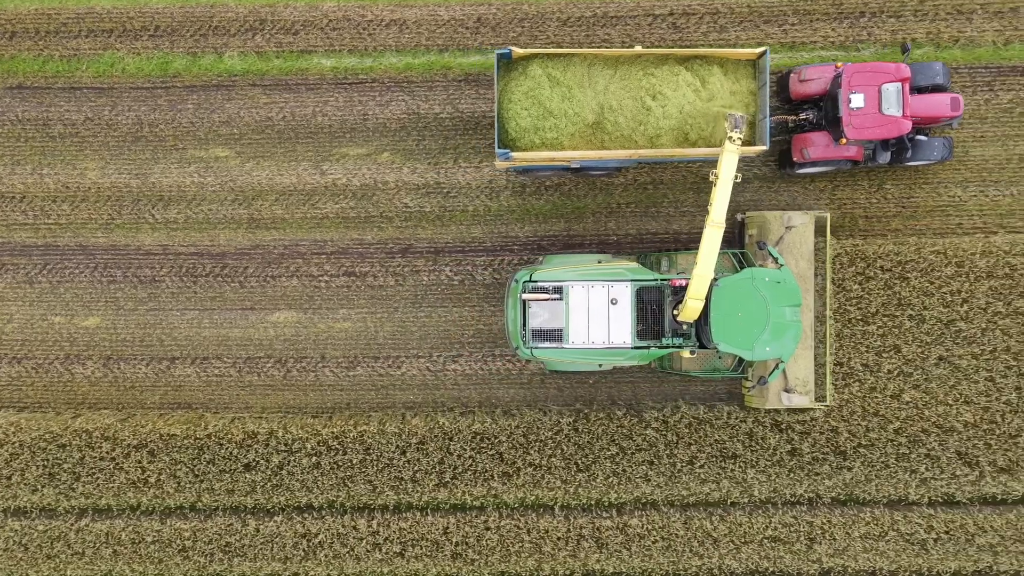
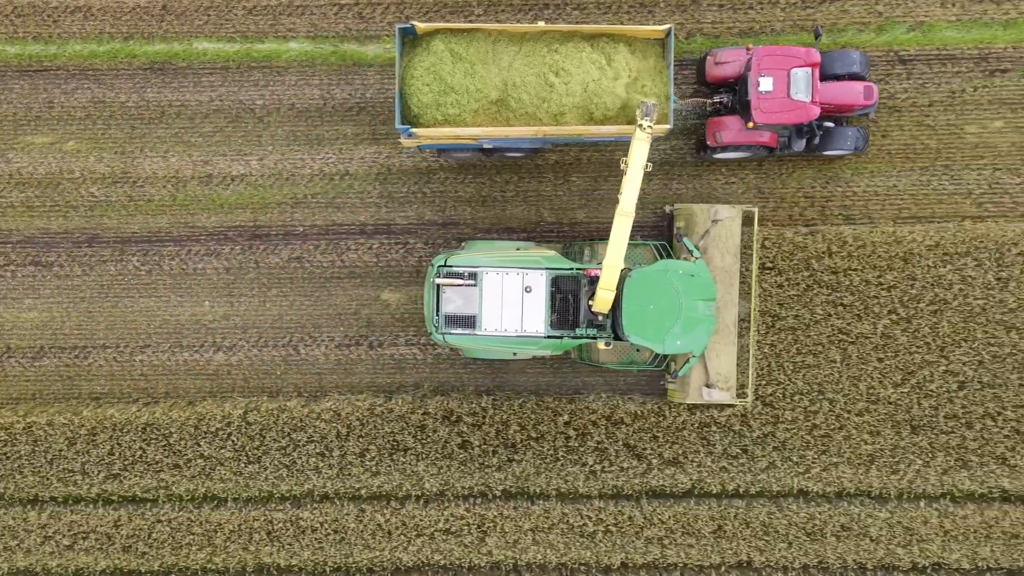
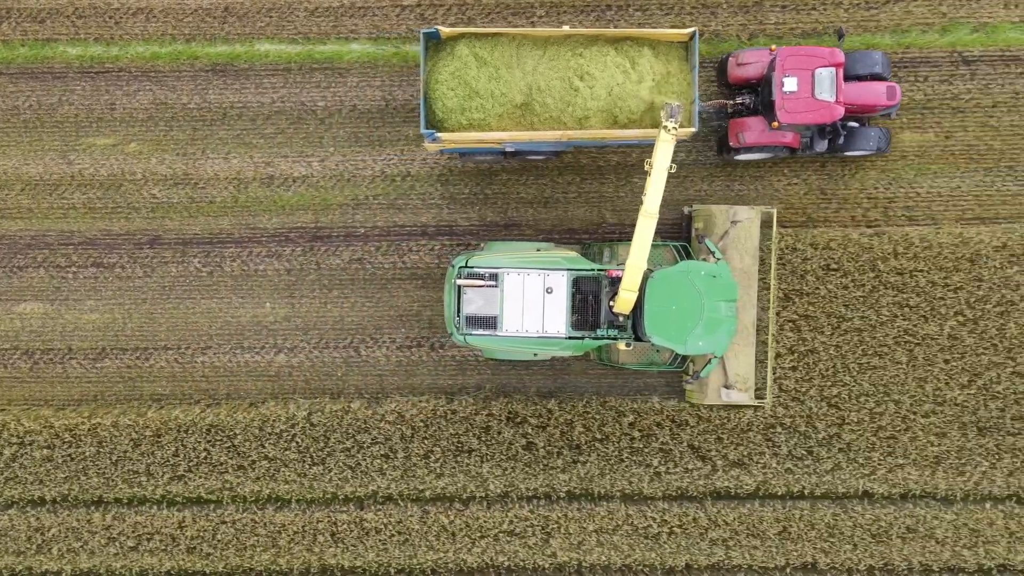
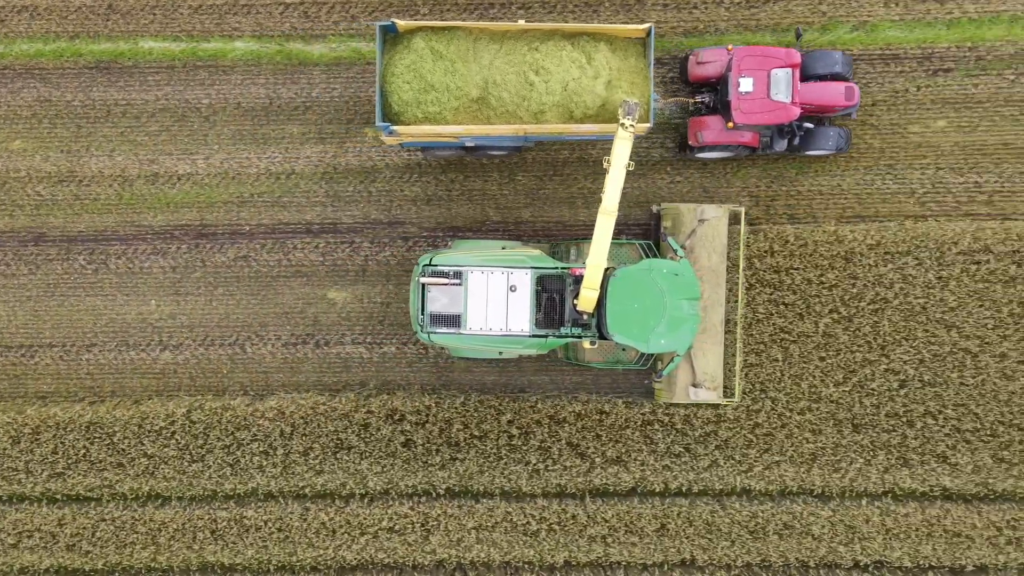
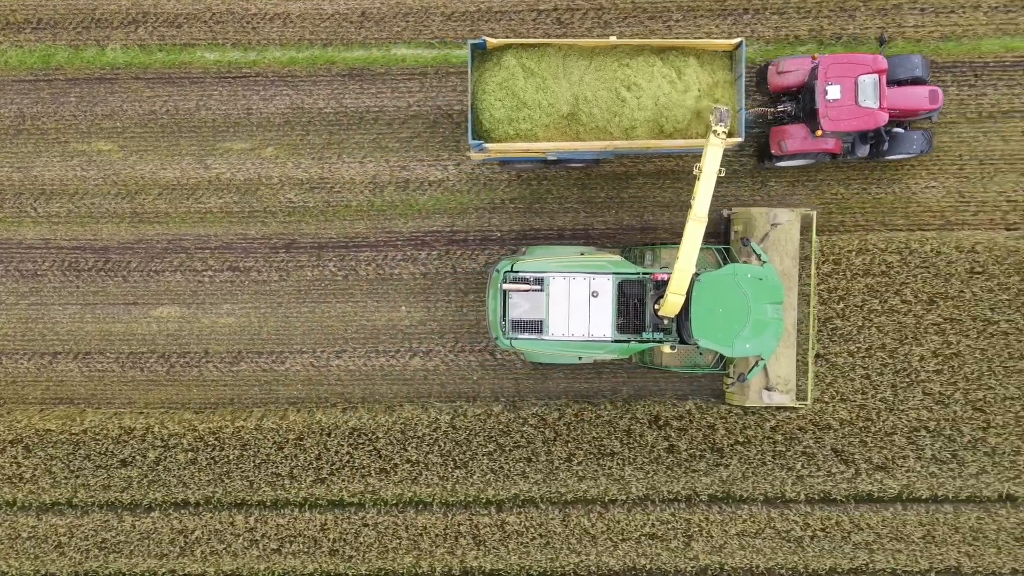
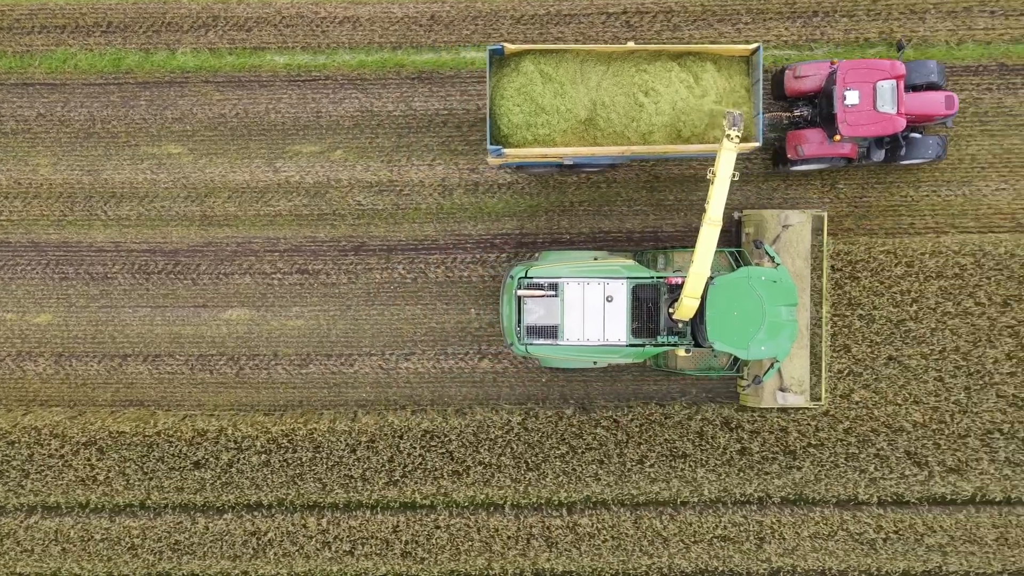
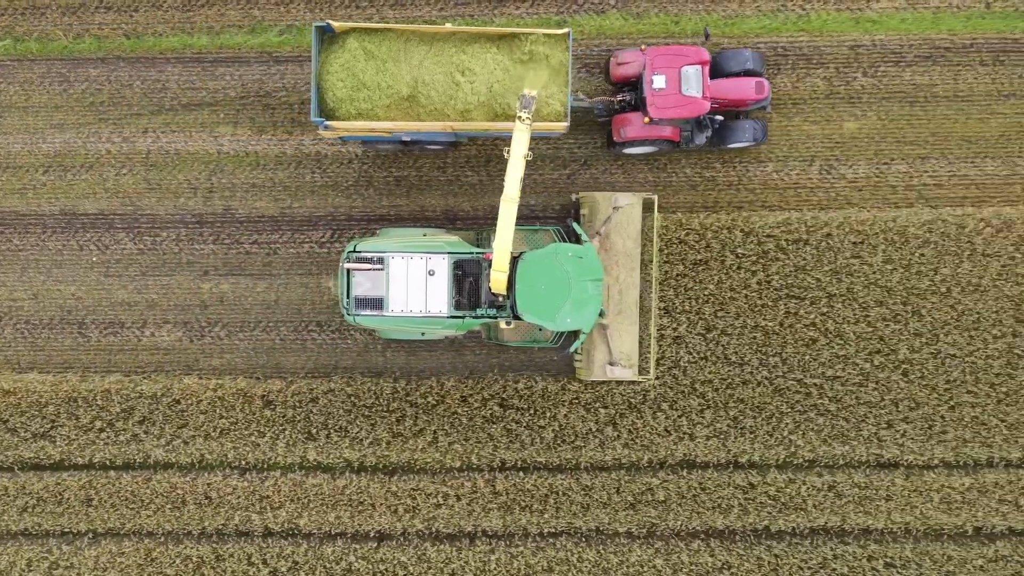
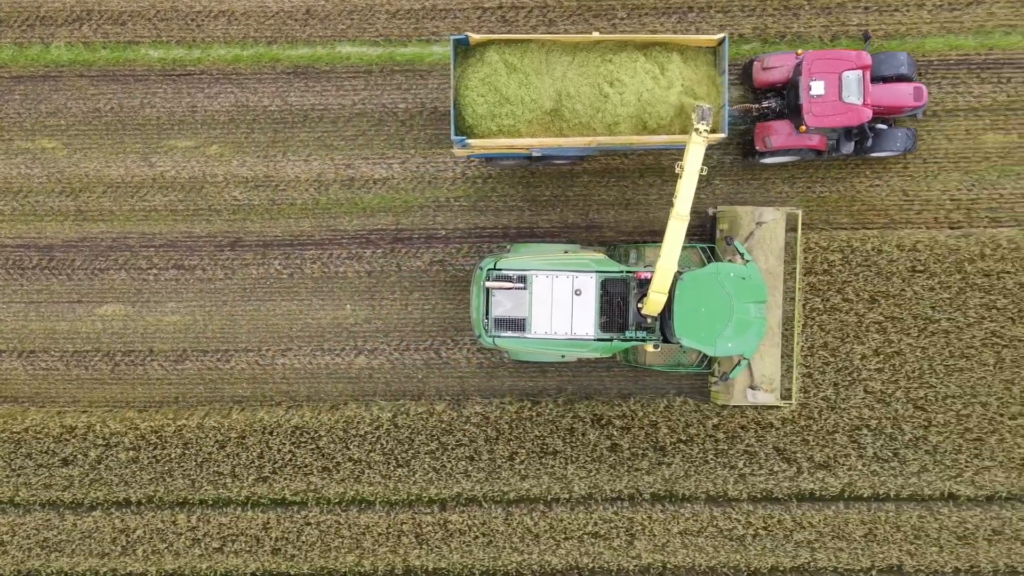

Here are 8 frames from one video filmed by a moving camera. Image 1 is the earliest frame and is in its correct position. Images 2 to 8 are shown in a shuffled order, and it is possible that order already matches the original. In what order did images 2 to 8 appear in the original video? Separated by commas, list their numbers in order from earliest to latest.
6, 5, 8, 3, 2, 4, 7
